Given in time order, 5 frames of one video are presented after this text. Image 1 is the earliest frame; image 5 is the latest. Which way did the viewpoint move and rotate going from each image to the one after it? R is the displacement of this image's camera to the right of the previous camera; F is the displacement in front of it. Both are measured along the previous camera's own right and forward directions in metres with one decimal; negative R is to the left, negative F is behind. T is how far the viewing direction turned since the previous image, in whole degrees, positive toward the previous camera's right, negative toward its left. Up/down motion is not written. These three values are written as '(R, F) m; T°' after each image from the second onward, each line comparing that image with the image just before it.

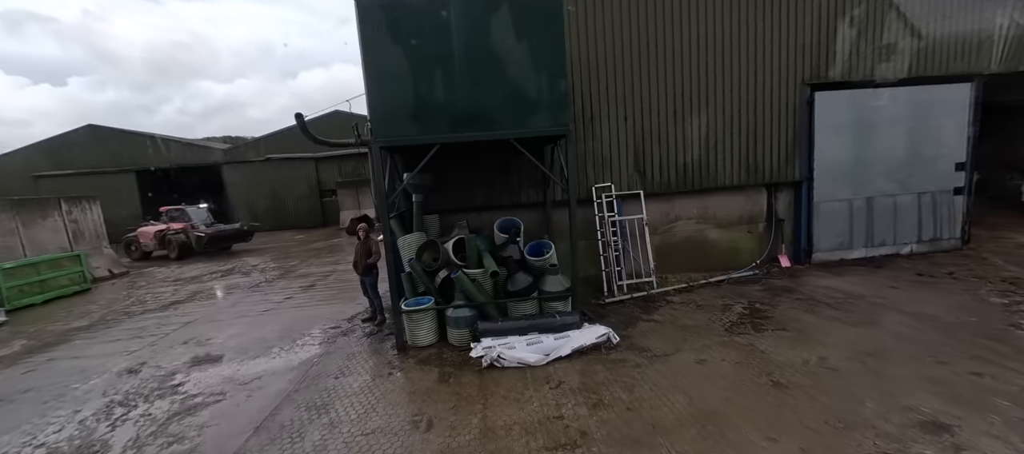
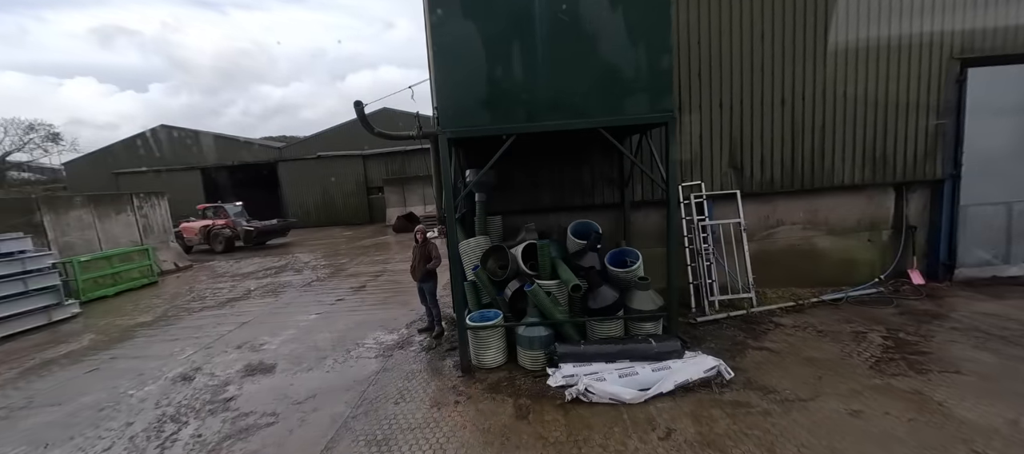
(-0.4, +0.5) m; -5°
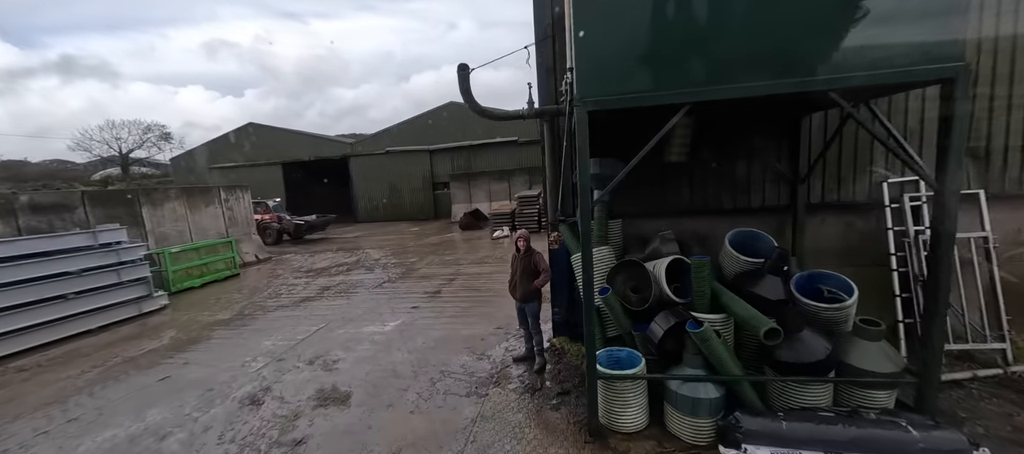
(-0.6, +0.8) m; -8°
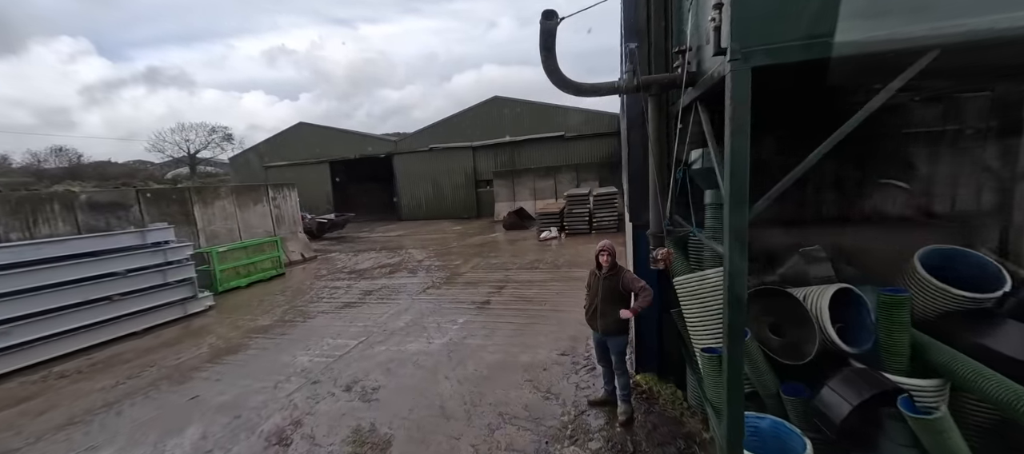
(-0.3, +0.7) m; -6°
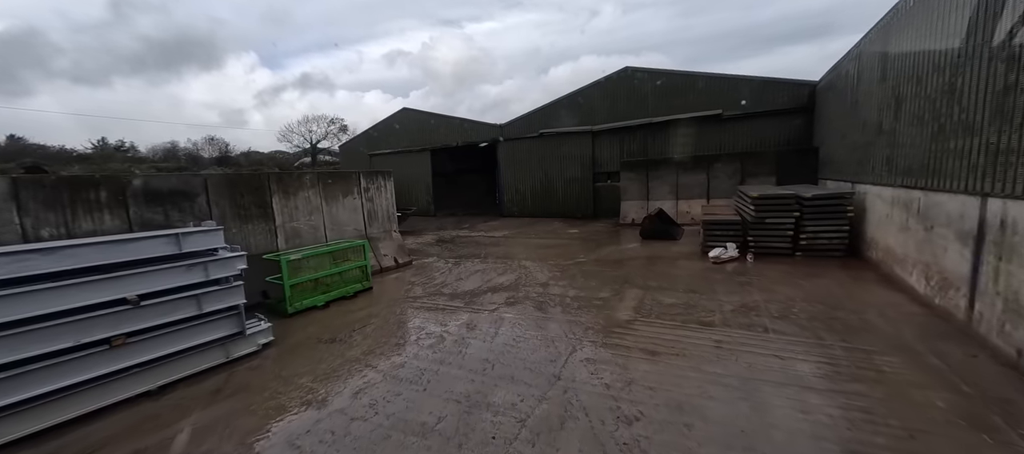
(-1.2, +2.7) m; -13°
